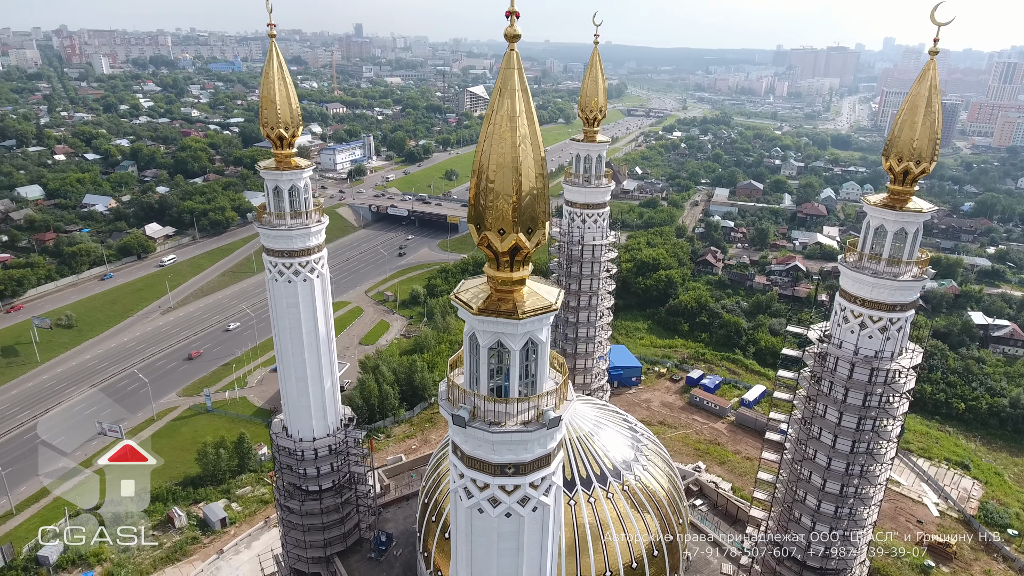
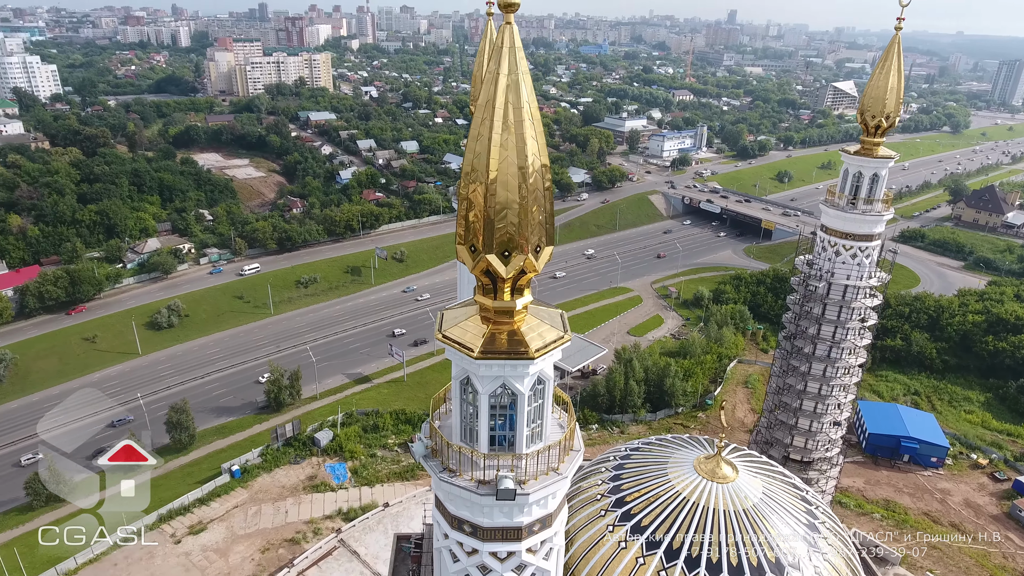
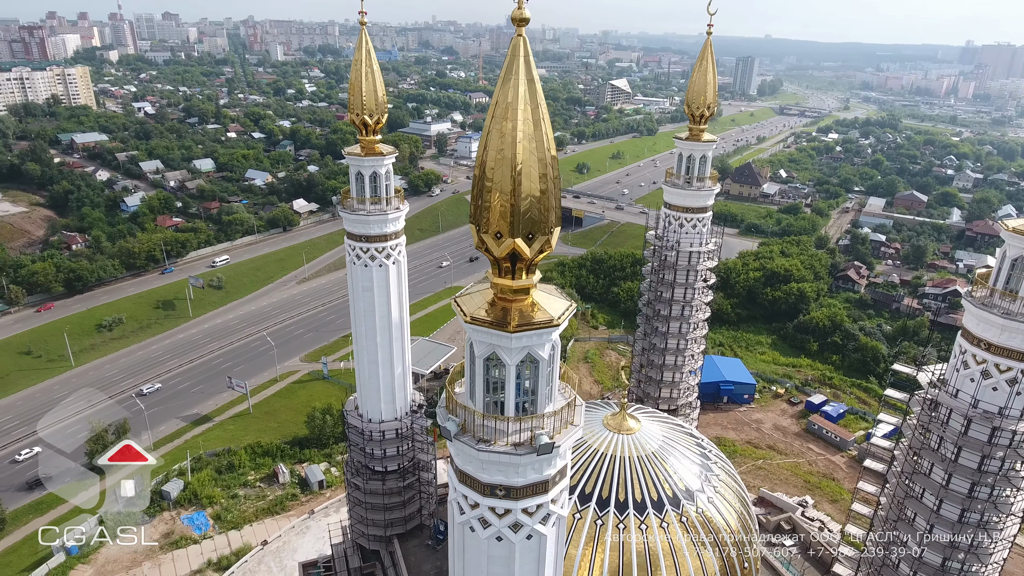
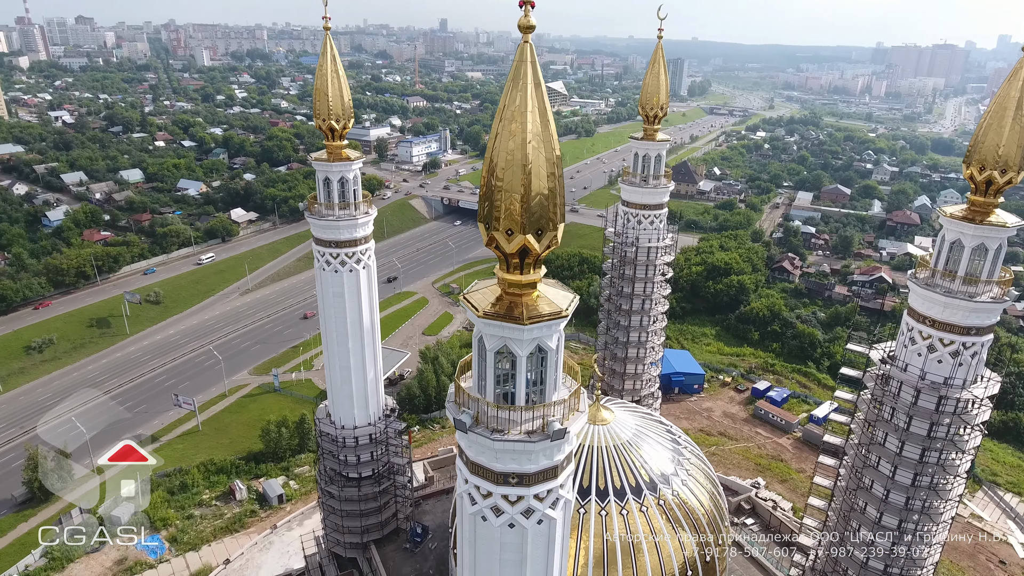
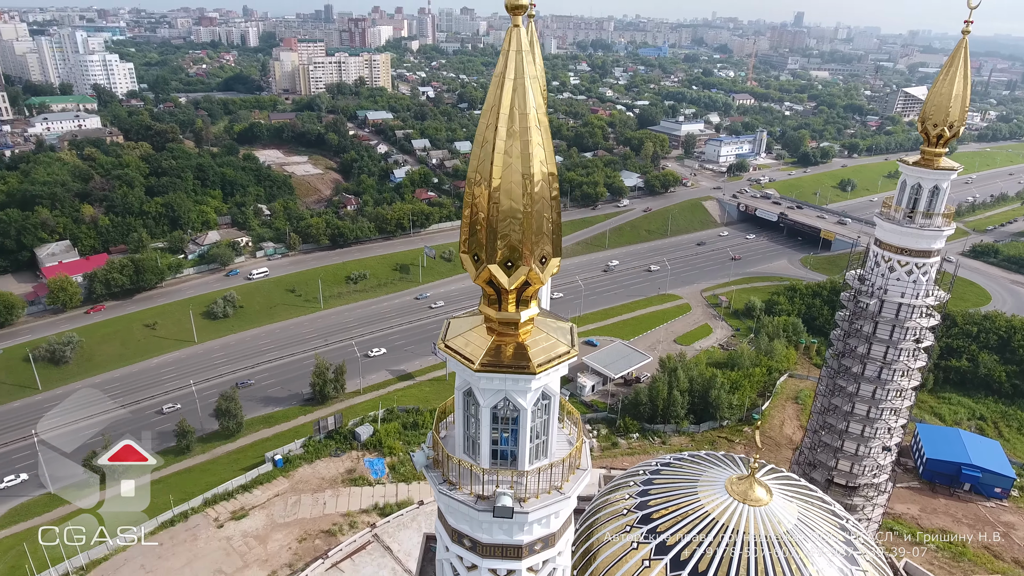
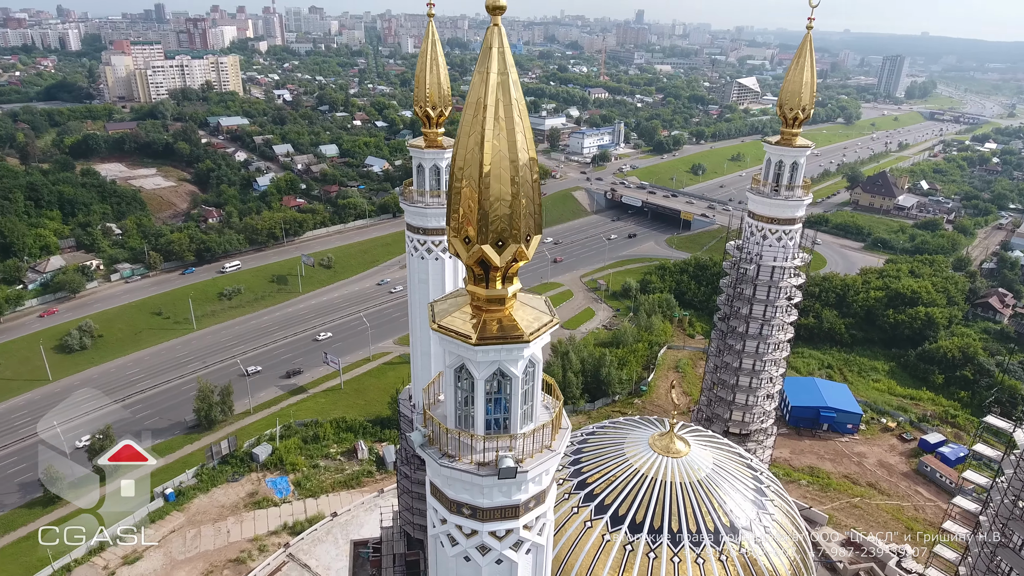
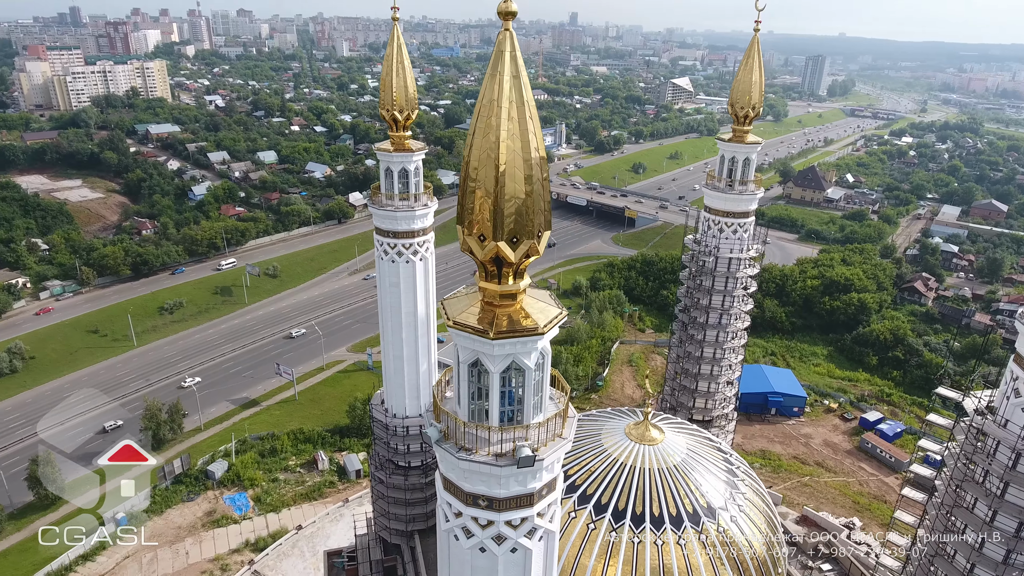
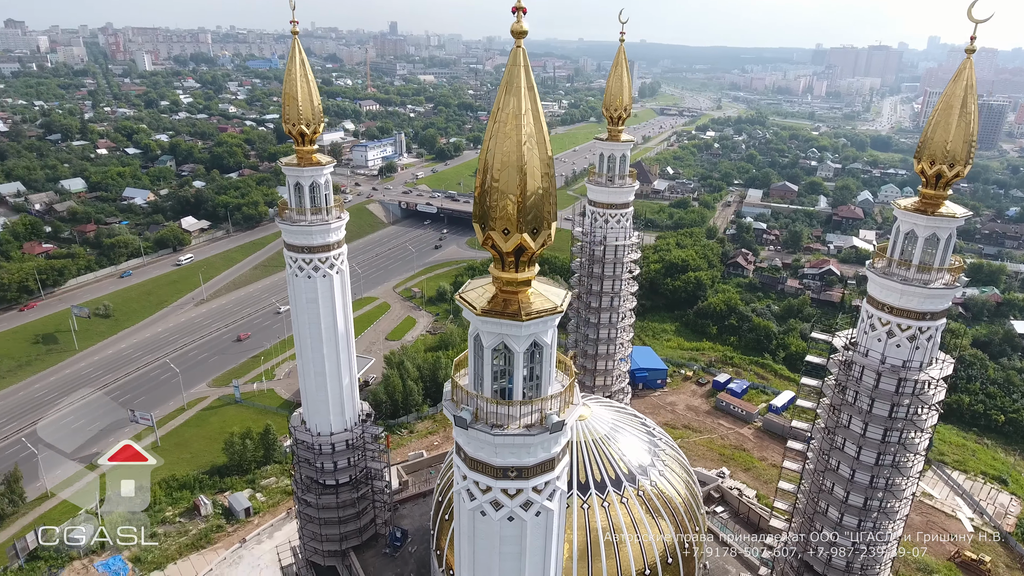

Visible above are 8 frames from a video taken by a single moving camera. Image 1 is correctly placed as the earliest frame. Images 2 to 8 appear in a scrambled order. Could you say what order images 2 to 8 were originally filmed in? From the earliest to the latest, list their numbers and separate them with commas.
8, 4, 3, 7, 6, 2, 5
